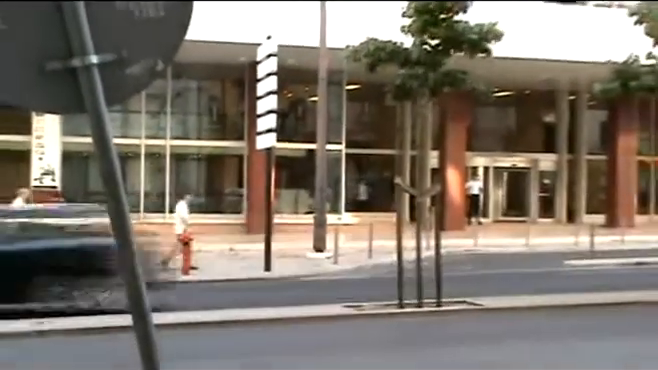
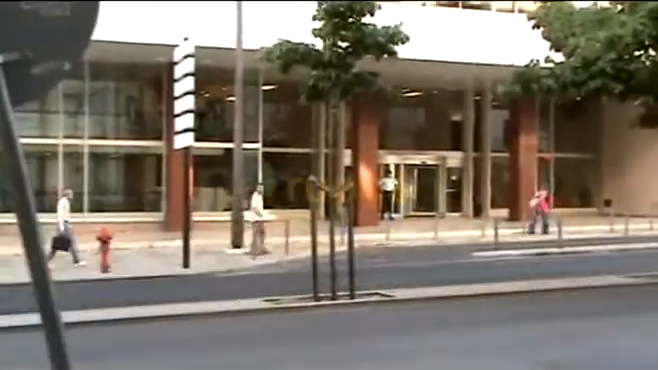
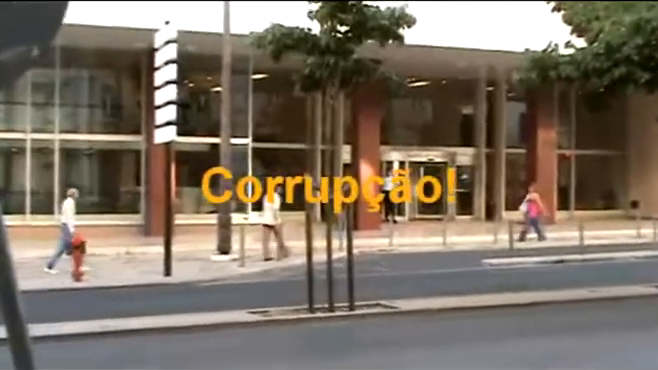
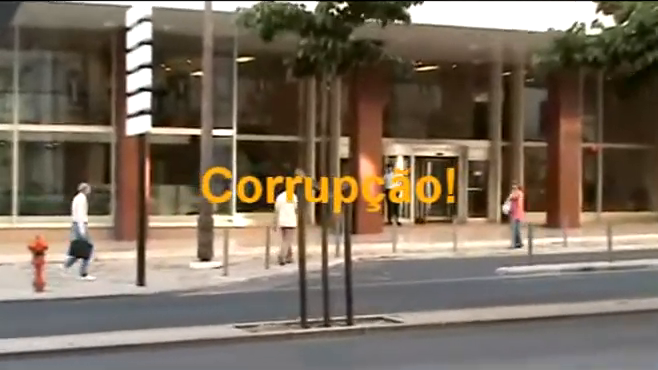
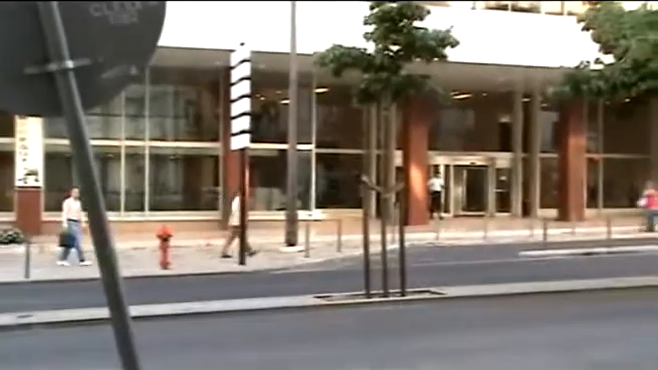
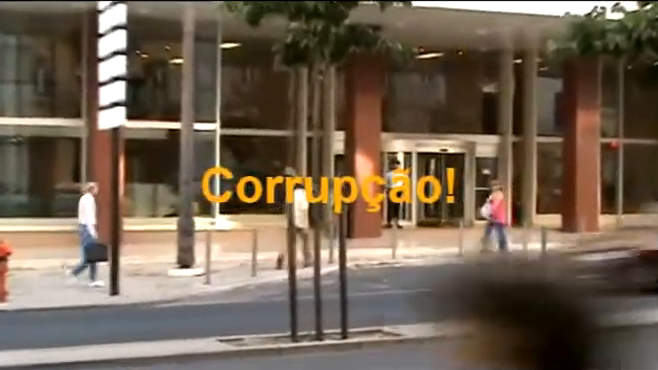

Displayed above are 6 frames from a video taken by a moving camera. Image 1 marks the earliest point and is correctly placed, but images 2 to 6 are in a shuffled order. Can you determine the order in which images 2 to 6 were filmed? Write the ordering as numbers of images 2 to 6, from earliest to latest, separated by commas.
5, 2, 3, 4, 6
